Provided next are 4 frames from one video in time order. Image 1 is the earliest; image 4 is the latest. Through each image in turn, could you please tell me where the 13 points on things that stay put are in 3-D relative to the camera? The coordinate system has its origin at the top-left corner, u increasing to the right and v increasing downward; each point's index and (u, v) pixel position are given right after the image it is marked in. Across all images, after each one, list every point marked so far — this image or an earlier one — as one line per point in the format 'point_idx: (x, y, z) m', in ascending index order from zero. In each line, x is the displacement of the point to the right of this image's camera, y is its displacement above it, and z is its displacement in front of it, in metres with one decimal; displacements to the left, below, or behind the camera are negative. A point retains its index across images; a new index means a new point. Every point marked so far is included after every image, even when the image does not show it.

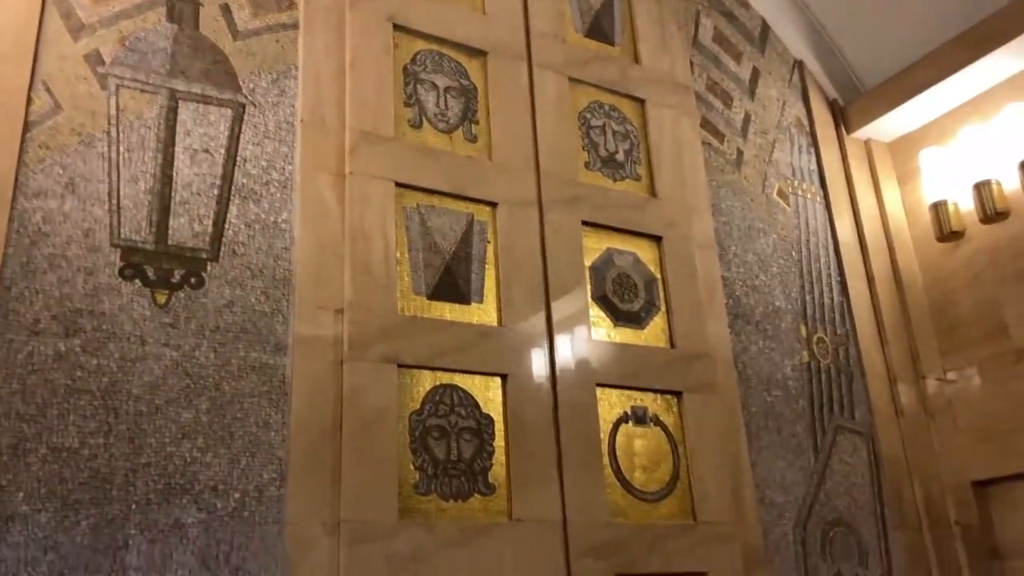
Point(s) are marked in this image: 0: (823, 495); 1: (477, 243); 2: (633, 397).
0: (+1.8, -1.2, +3.3) m
1: (-0.2, +0.3, +3.4) m
2: (+0.7, -0.7, +3.3) m
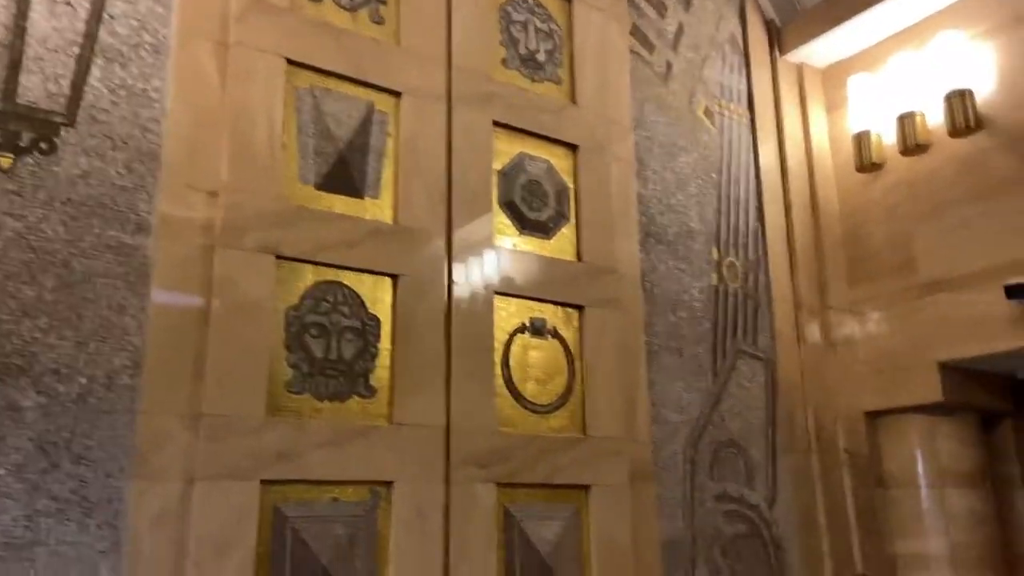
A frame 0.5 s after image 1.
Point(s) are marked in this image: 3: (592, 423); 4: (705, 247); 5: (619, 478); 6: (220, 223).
0: (+1.2, -0.8, +3.2) m
1: (-0.8, +0.9, +3.1) m
2: (+0.1, -0.1, +3.2) m
3: (+0.5, -0.8, +3.1) m
4: (+1.2, +0.3, +3.4) m
5: (+0.6, -1.1, +3.1) m
6: (-1.5, +0.3, +2.8) m
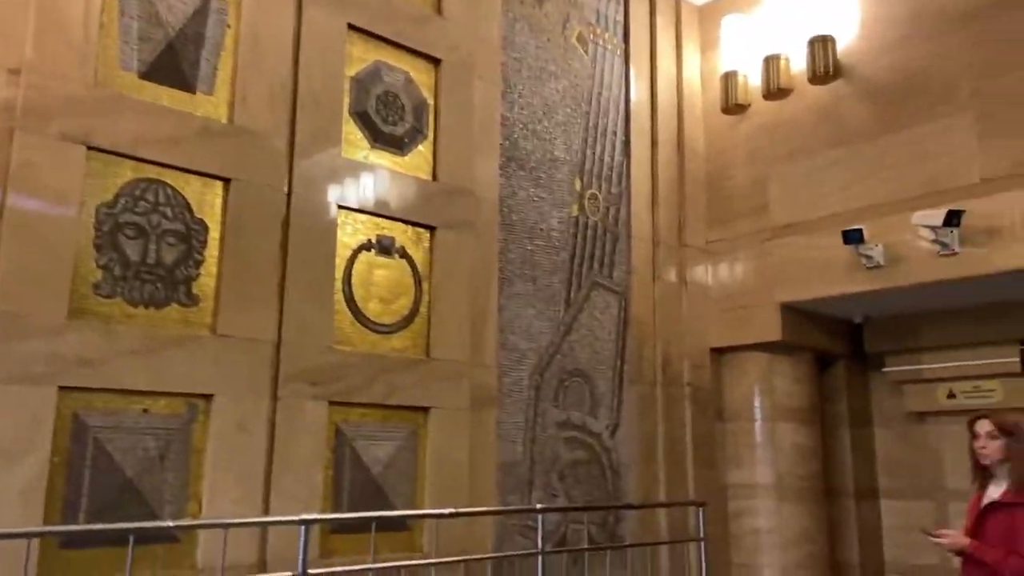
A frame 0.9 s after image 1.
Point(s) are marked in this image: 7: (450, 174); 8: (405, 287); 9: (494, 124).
0: (+0.3, -0.3, +3.2) m
1: (-1.5, +1.4, +2.8) m
2: (-0.7, +0.3, +3.0) m
3: (-0.4, -0.3, +3.0) m
4: (+0.3, +0.7, +3.3) m
5: (-0.3, -0.6, +3.1) m
6: (-2.2, +0.8, +2.5) m
7: (-0.3, +0.6, +3.1) m
8: (-0.6, 0.0, +3.1) m
9: (-0.1, +1.0, +3.2) m
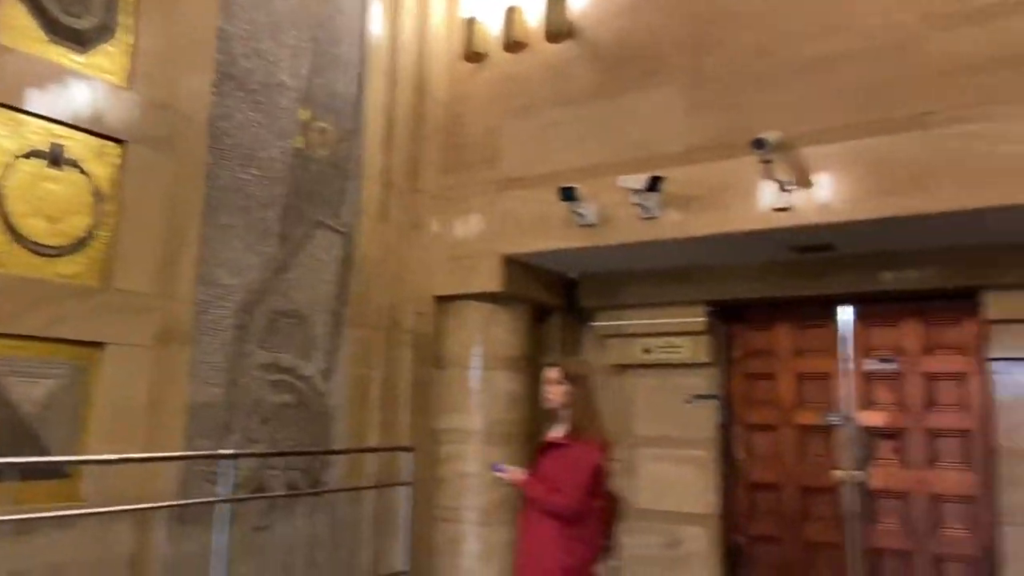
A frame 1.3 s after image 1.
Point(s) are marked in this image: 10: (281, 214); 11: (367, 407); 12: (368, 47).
0: (-1.3, 0.0, +3.1) m
1: (-2.9, +1.8, +2.3) m
2: (-2.2, +0.8, +2.7) m
3: (-2.0, +0.1, +2.7) m
4: (-1.2, +1.0, +3.1) m
5: (-1.9, -0.2, +2.8) m
6: (-3.6, +1.3, +1.8) m
7: (-1.9, +1.0, +2.8) m
8: (-2.1, +0.4, +2.7) m
9: (-1.6, +1.3, +2.9) m
10: (-1.3, +0.4, +3.1) m
11: (-0.8, -0.7, +3.2) m
12: (-0.8, +1.5, +3.3) m
